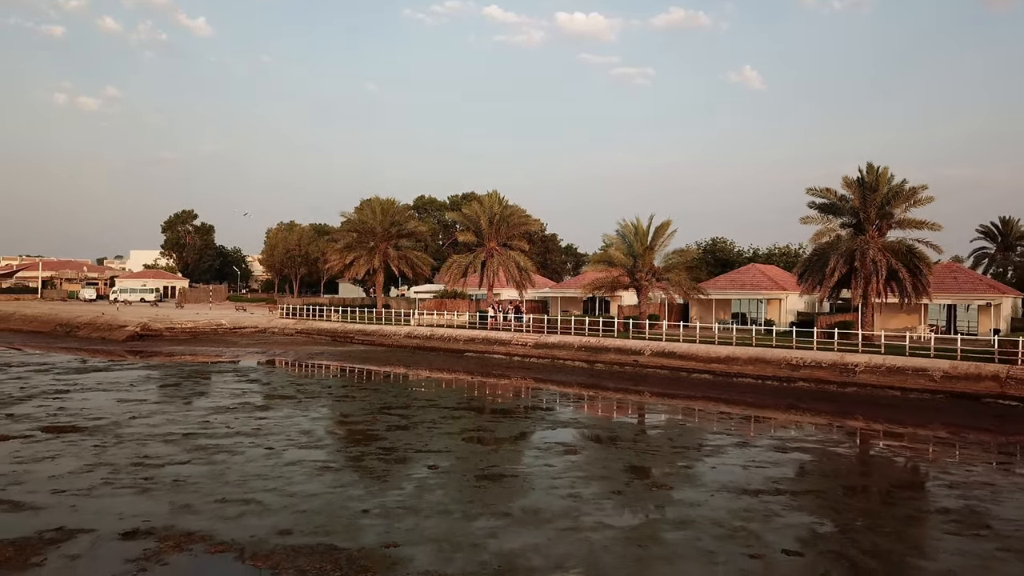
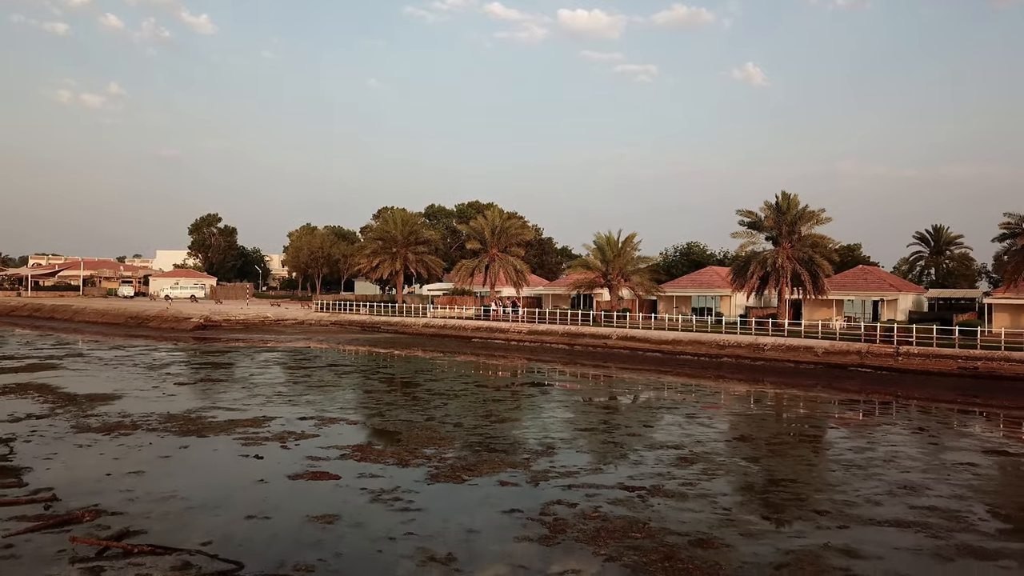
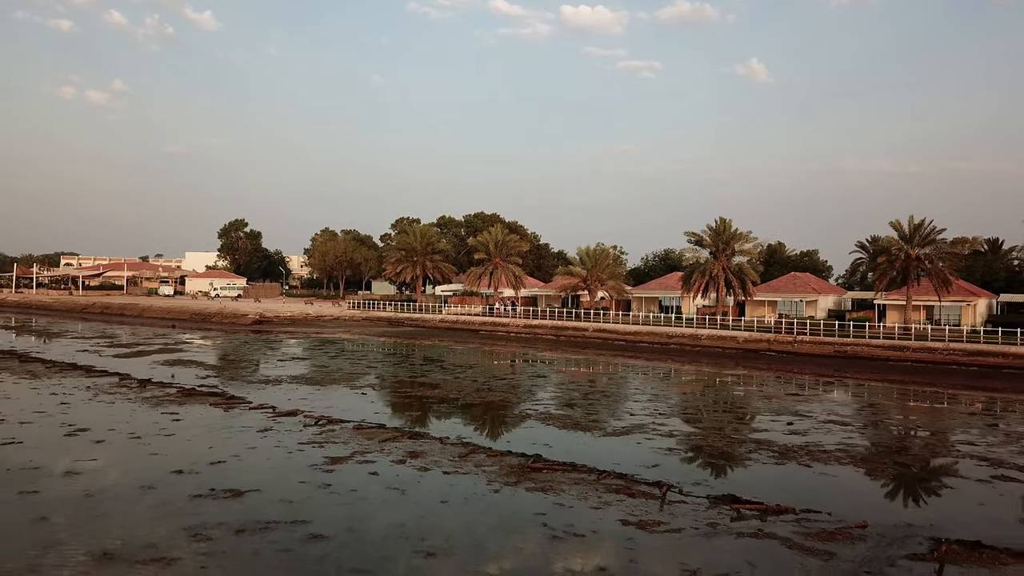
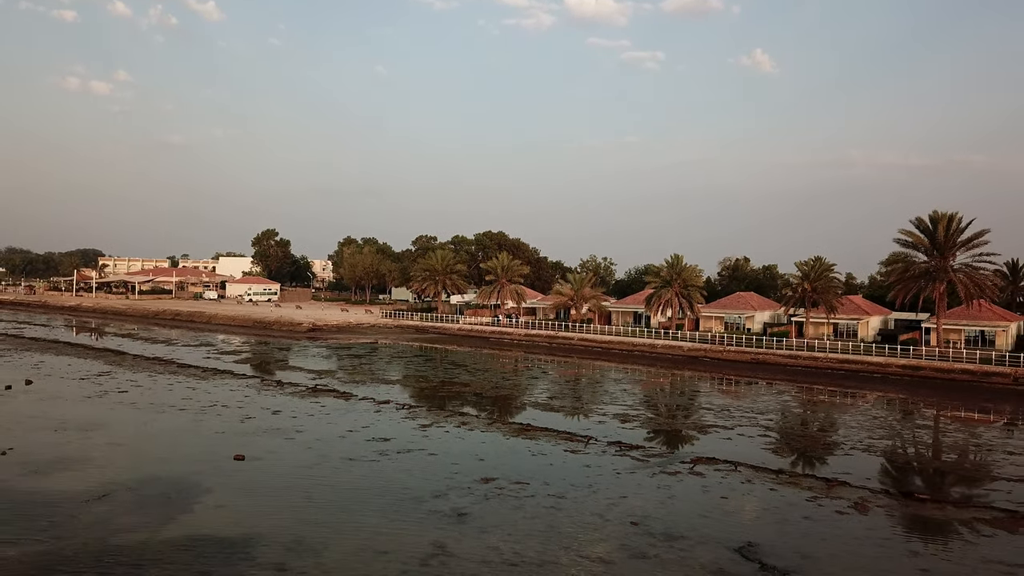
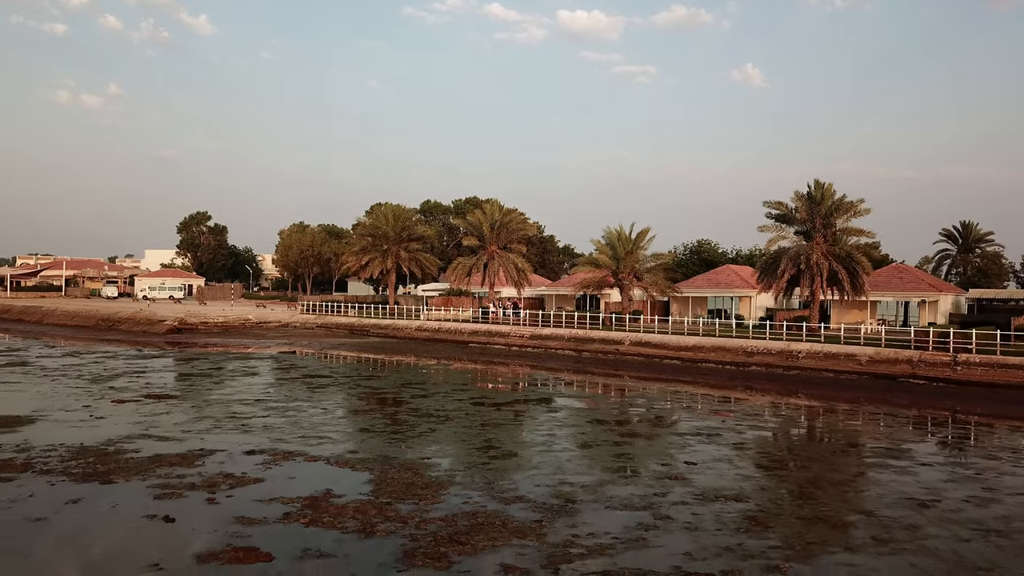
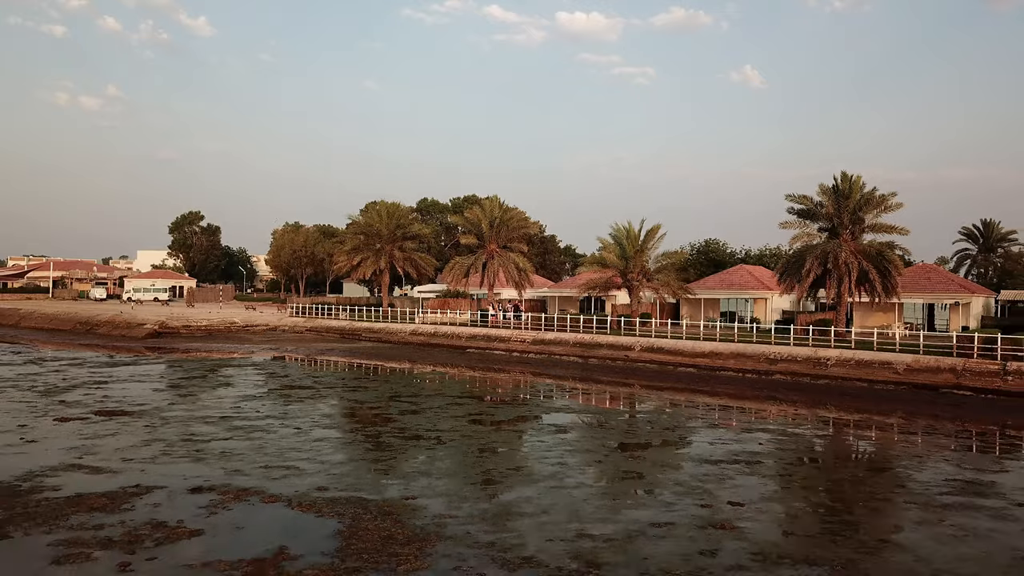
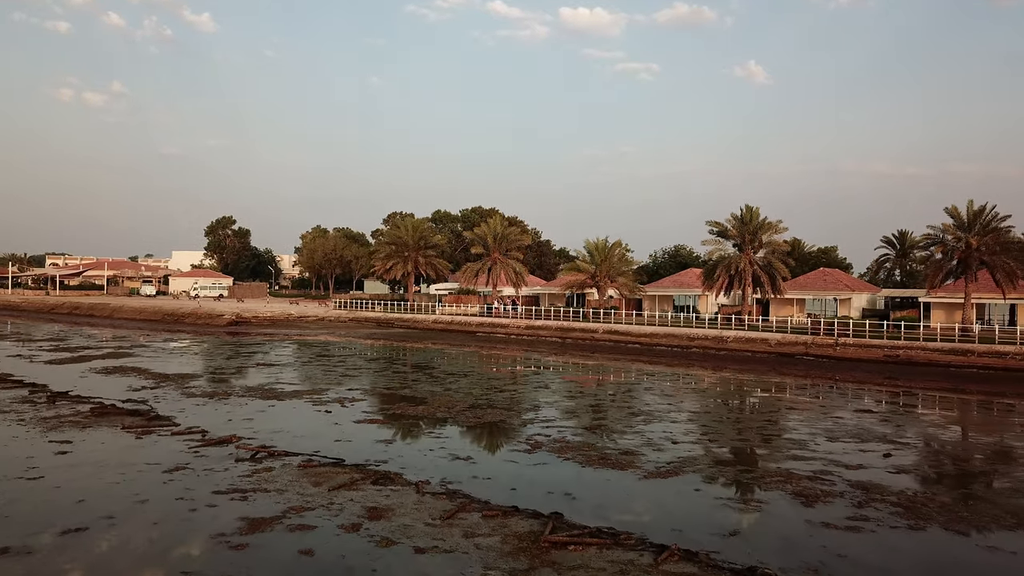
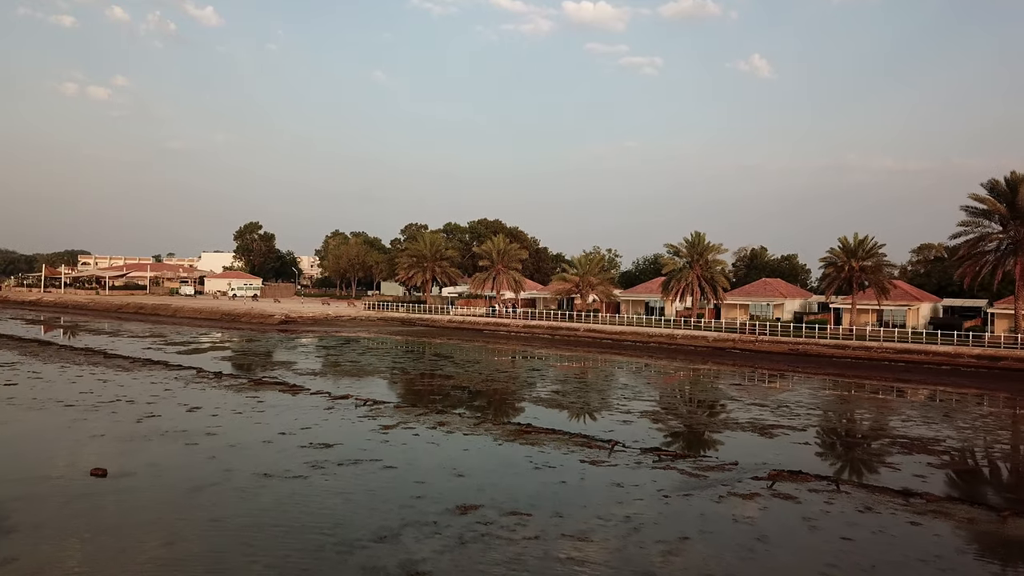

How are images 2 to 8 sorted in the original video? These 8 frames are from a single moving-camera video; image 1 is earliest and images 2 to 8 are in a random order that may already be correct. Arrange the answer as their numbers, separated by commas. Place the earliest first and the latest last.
6, 5, 2, 7, 3, 8, 4
